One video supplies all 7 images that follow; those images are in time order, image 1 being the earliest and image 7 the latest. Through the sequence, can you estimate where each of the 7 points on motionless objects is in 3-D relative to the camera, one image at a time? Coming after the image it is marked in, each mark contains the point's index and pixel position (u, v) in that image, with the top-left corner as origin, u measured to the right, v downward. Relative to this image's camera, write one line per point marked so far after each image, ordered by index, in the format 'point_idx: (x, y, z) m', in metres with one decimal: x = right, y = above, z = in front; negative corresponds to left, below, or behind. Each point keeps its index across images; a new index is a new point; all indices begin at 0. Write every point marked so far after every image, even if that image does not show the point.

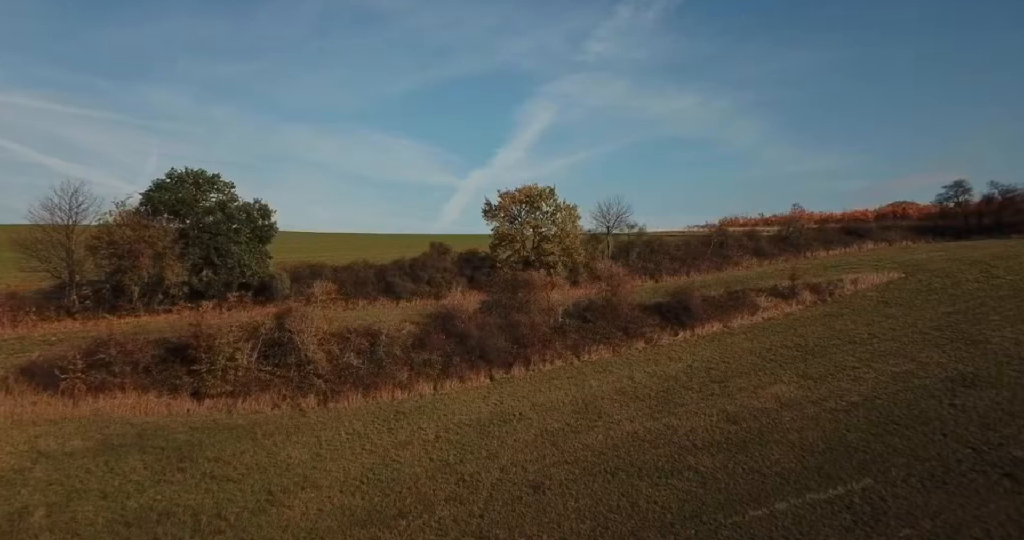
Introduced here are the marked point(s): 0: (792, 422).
0: (+7.1, -3.9, +17.4) m
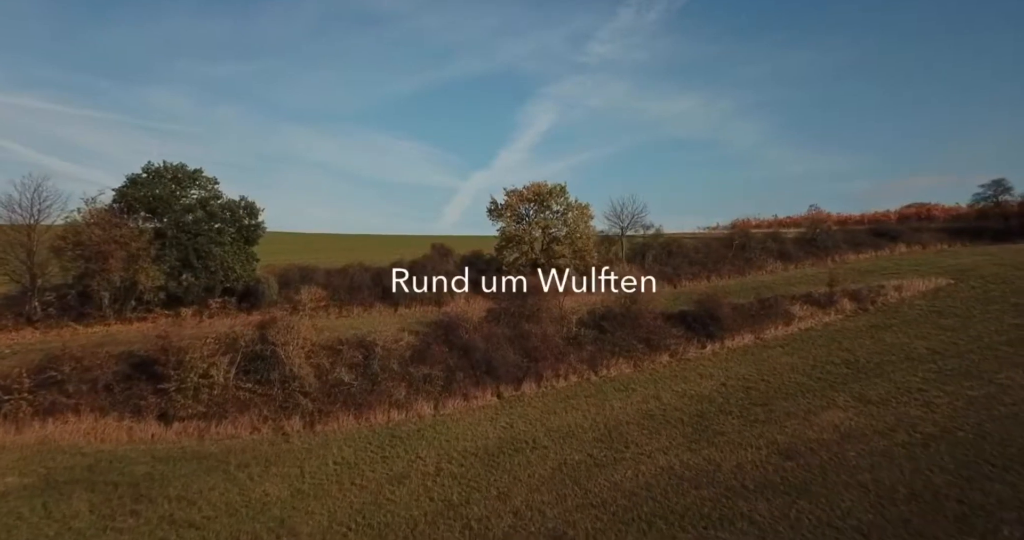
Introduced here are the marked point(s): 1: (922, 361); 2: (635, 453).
0: (+7.4, -4.0, +14.7) m
1: (+11.7, -2.6, +19.7) m
2: (+3.0, -4.5, +16.8) m
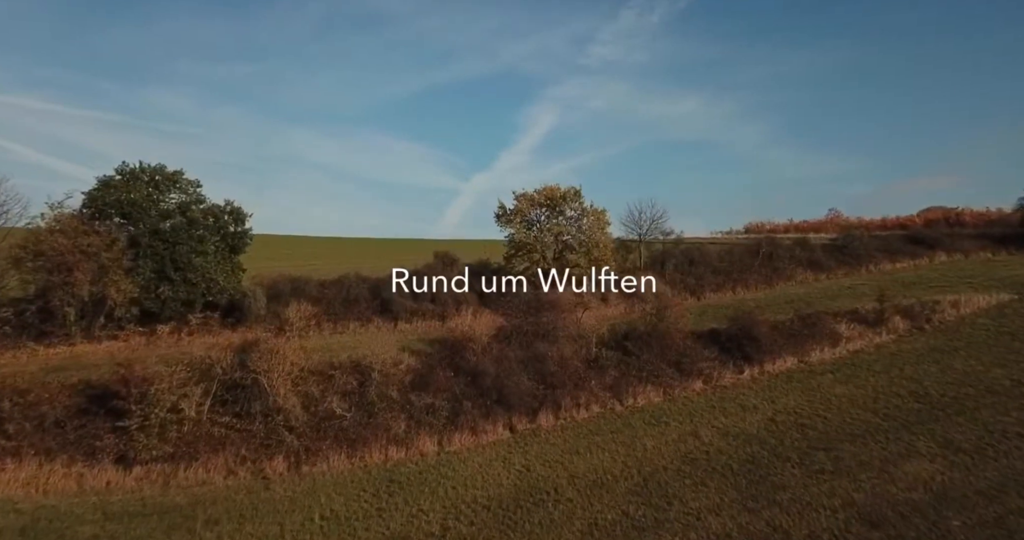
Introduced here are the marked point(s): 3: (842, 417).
0: (+7.8, -4.5, +11.9) m
1: (+12.2, -3.1, +16.9) m
2: (+3.4, -4.9, +14.0) m
3: (+8.3, -3.7, +17.3) m
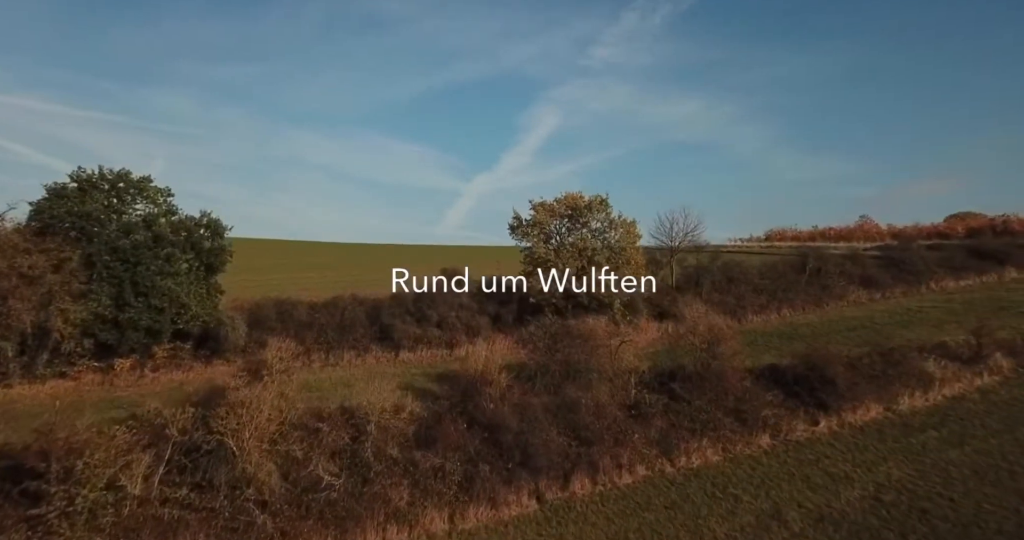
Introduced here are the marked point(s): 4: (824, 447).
0: (+8.5, -5.2, +7.9) m
1: (+12.8, -3.8, +12.9) m
2: (+4.1, -5.7, +10.1) m
3: (+9.0, -4.5, +13.4) m
4: (+7.7, -4.4, +16.9) m
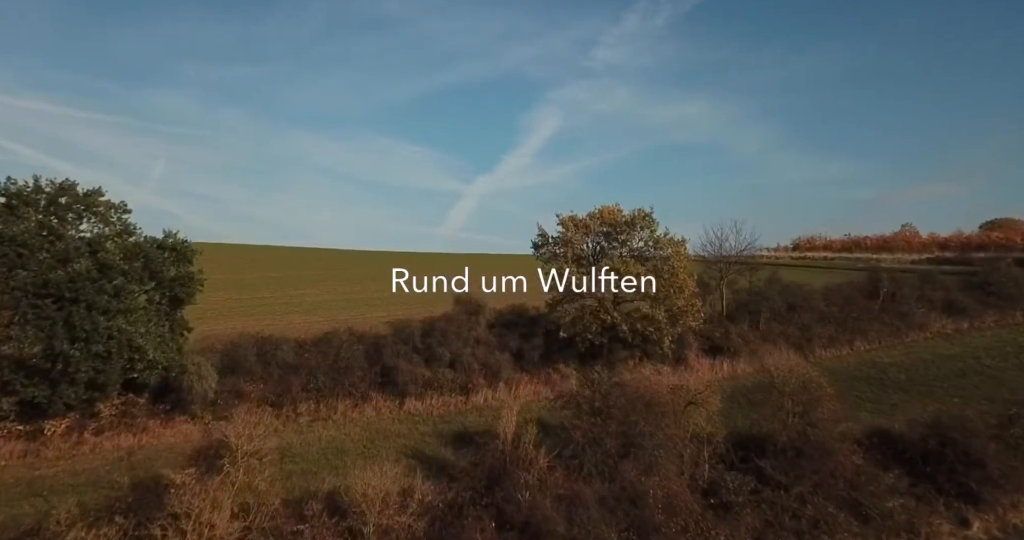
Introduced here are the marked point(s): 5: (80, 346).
0: (+9.3, -6.2, +3.3) m
1: (+13.7, -4.8, +8.4) m
2: (+5.0, -6.6, +5.5) m
3: (+9.9, -5.4, +8.8) m
4: (+8.5, -5.4, +12.4) m
5: (-10.9, -1.9, +17.4) m
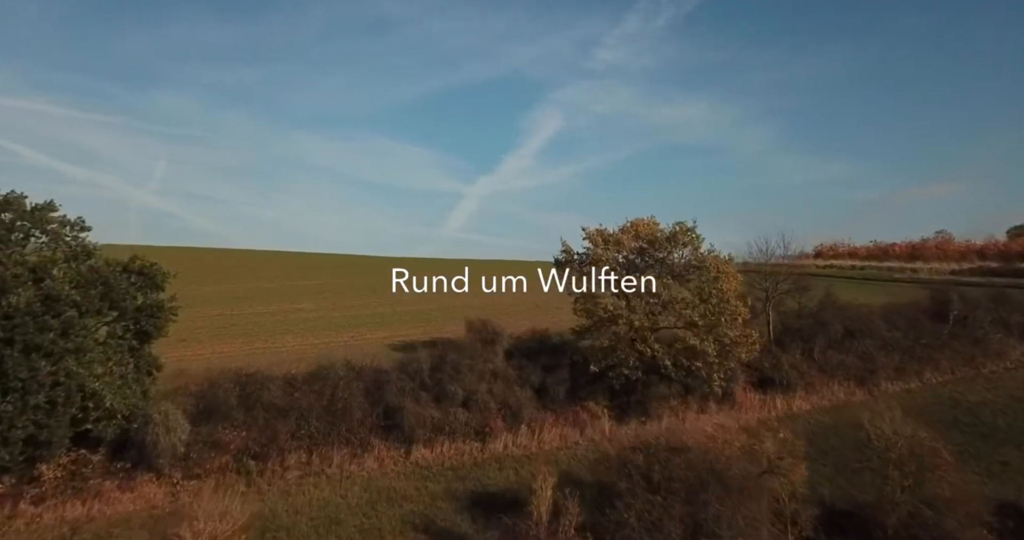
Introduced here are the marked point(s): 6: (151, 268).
0: (+10.0, -6.9, +0.1) m
1: (+14.3, -5.5, +5.2) m
2: (+5.6, -7.3, +2.3) m
3: (+10.5, -6.1, +5.6) m
4: (+9.2, -6.1, +9.2) m
5: (-10.2, -2.6, +14.3) m
6: (-9.3, +0.2, +17.4) m
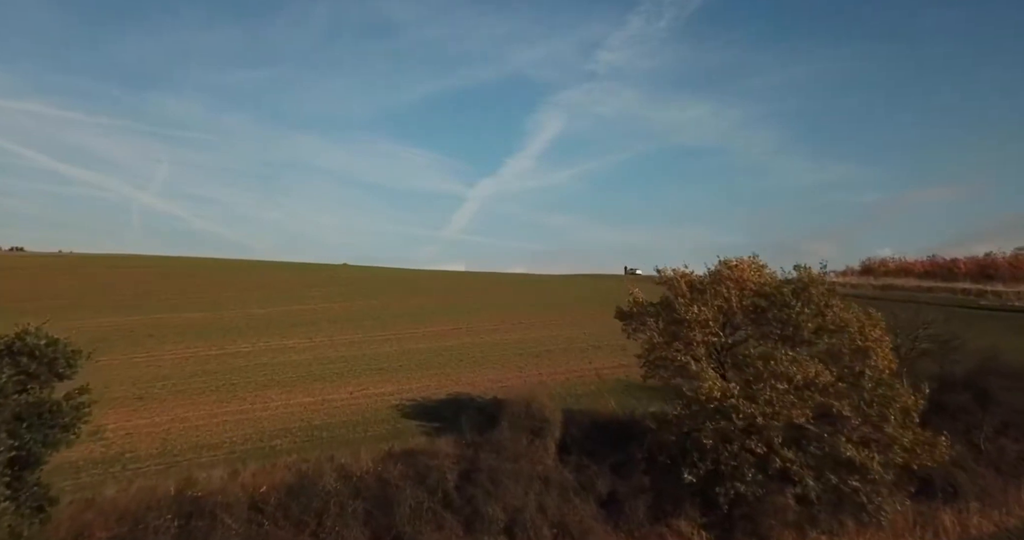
0: (+11.2, -8.2, -5.9) m
1: (+15.6, -6.8, -0.9) m
2: (+6.8, -8.7, -3.8) m
3: (+11.8, -7.5, -0.5) m
4: (+10.5, -7.4, +3.1) m
5: (-9.0, -4.0, +8.3) m
6: (-8.0, -1.2, +11.4) m
